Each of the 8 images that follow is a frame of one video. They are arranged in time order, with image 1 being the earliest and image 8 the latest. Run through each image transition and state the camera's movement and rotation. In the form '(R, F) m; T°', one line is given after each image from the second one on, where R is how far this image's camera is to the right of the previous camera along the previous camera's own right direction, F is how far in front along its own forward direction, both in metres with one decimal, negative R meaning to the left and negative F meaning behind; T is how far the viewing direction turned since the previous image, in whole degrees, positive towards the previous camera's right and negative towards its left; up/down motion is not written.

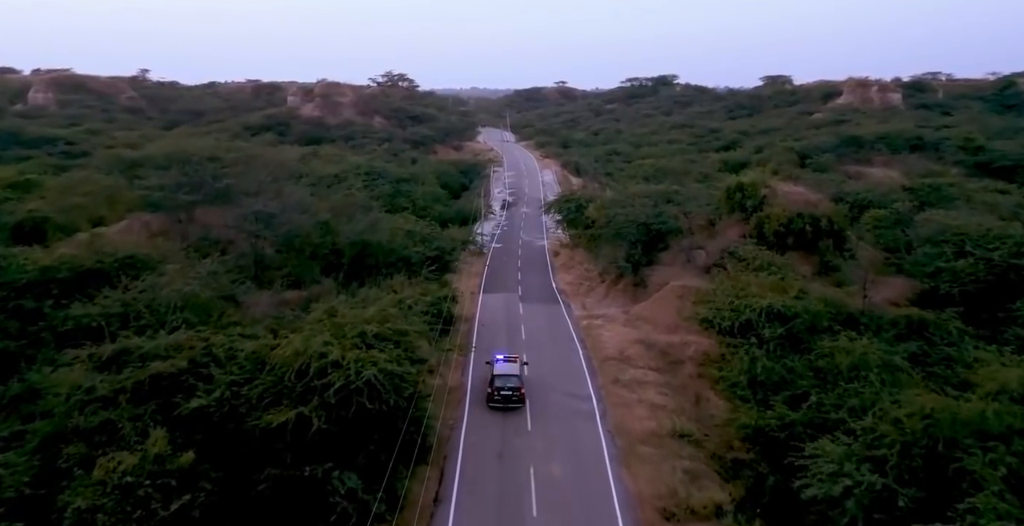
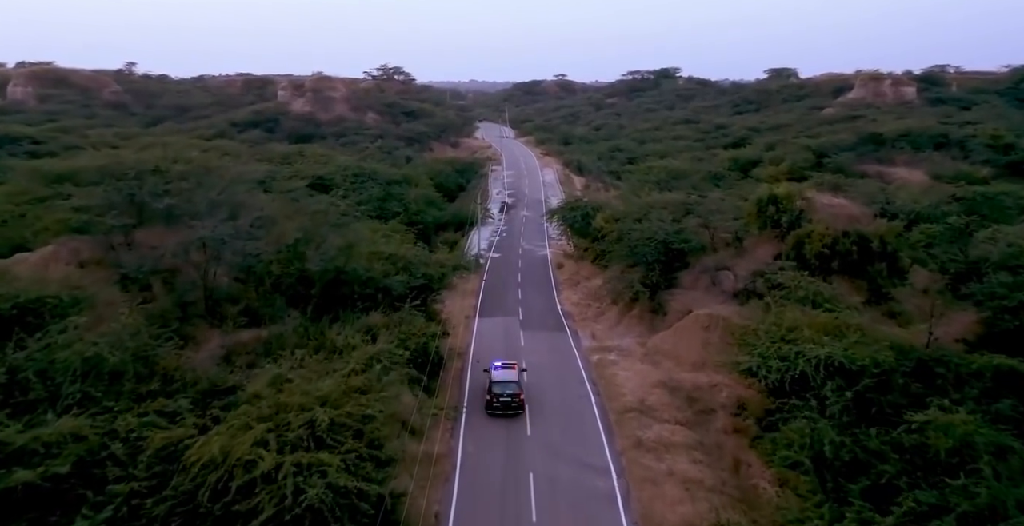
(0.0, +5.0) m; 0°
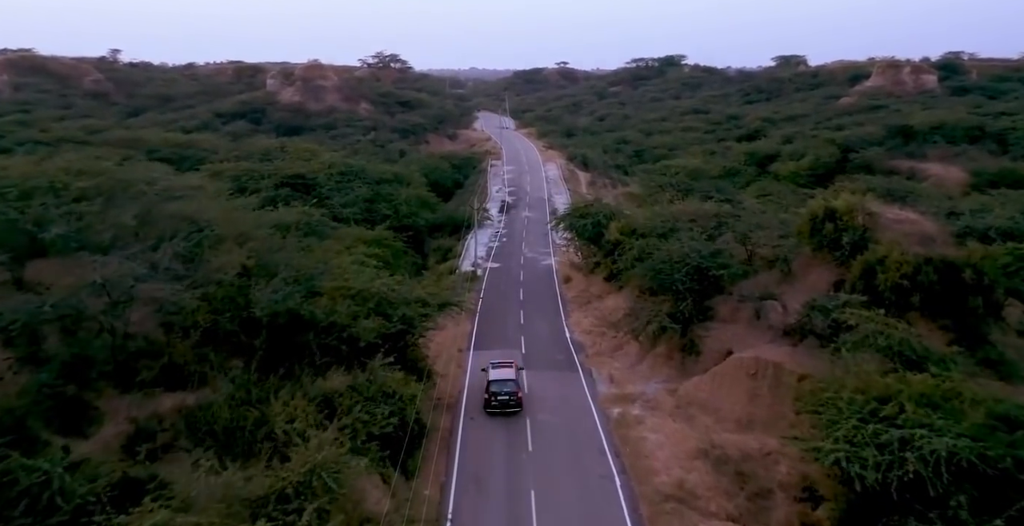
(0.0, +6.0) m; 0°
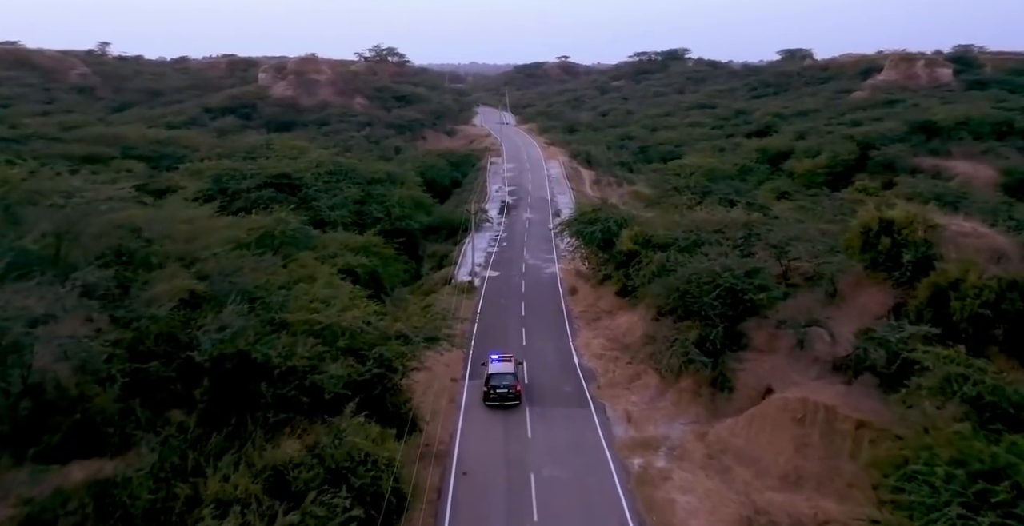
(0.0, +4.1) m; 0°
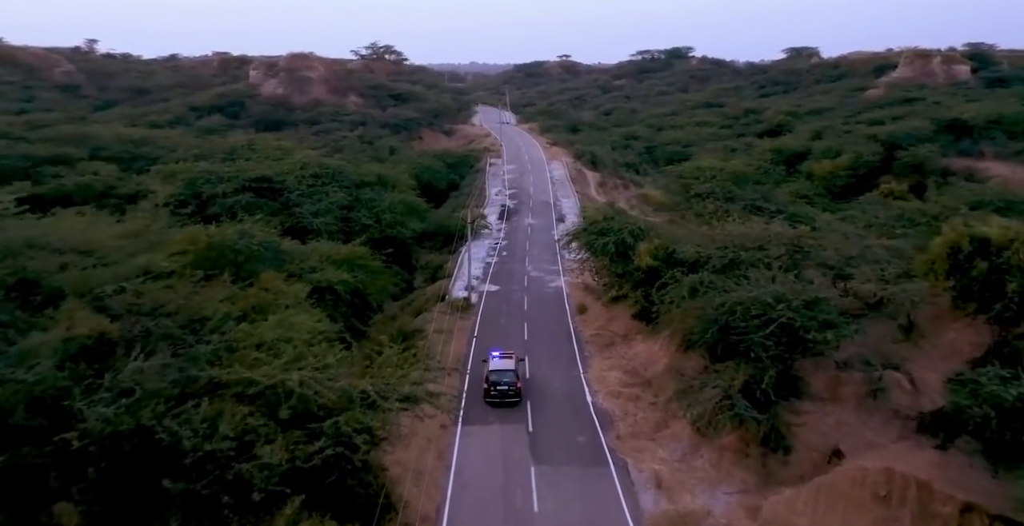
(0.0, +4.7) m; 0°
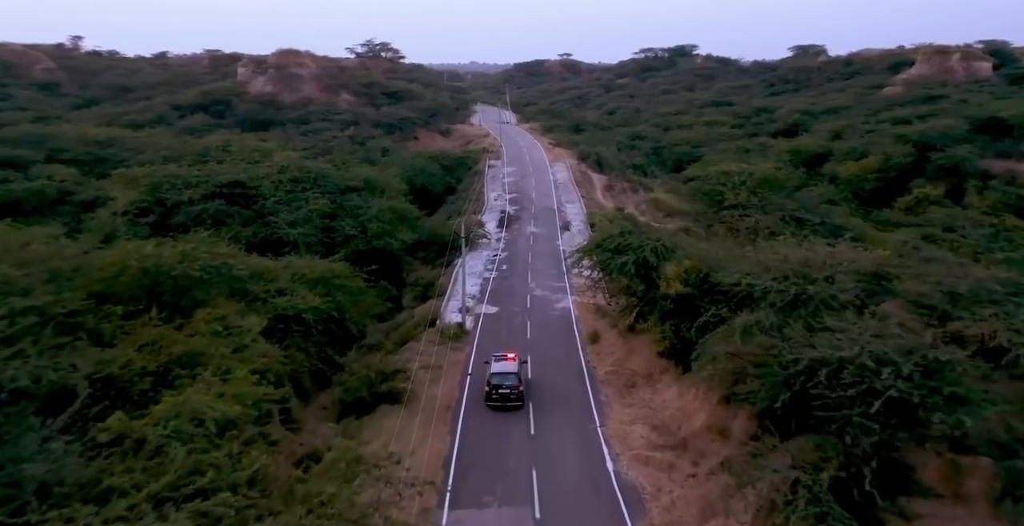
(0.0, +5.3) m; 0°
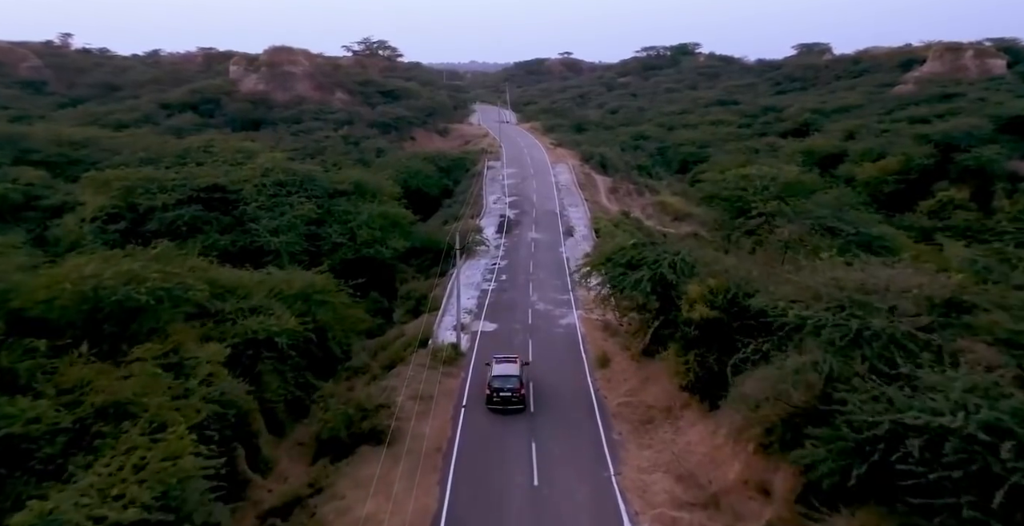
(0.0, +3.4) m; 0°
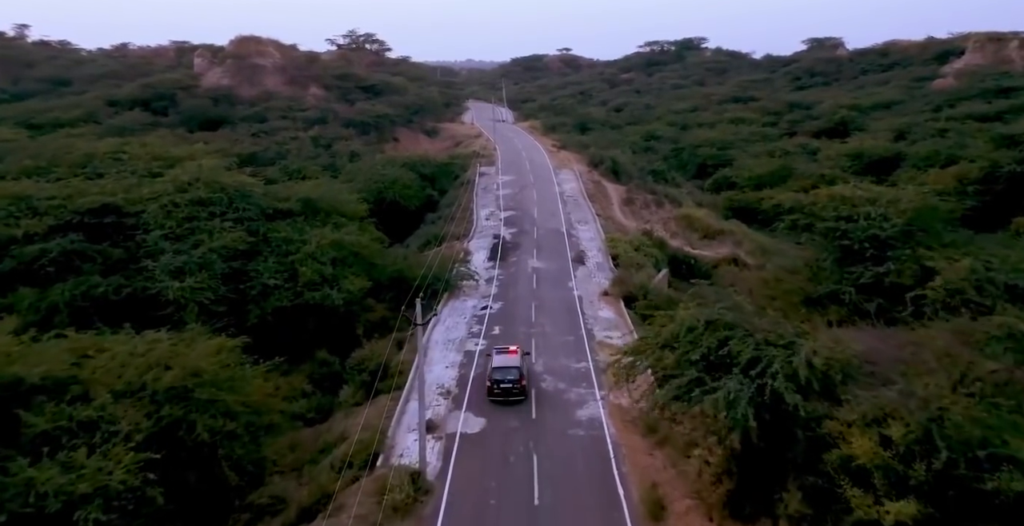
(+0.1, +11.4) m; 0°
